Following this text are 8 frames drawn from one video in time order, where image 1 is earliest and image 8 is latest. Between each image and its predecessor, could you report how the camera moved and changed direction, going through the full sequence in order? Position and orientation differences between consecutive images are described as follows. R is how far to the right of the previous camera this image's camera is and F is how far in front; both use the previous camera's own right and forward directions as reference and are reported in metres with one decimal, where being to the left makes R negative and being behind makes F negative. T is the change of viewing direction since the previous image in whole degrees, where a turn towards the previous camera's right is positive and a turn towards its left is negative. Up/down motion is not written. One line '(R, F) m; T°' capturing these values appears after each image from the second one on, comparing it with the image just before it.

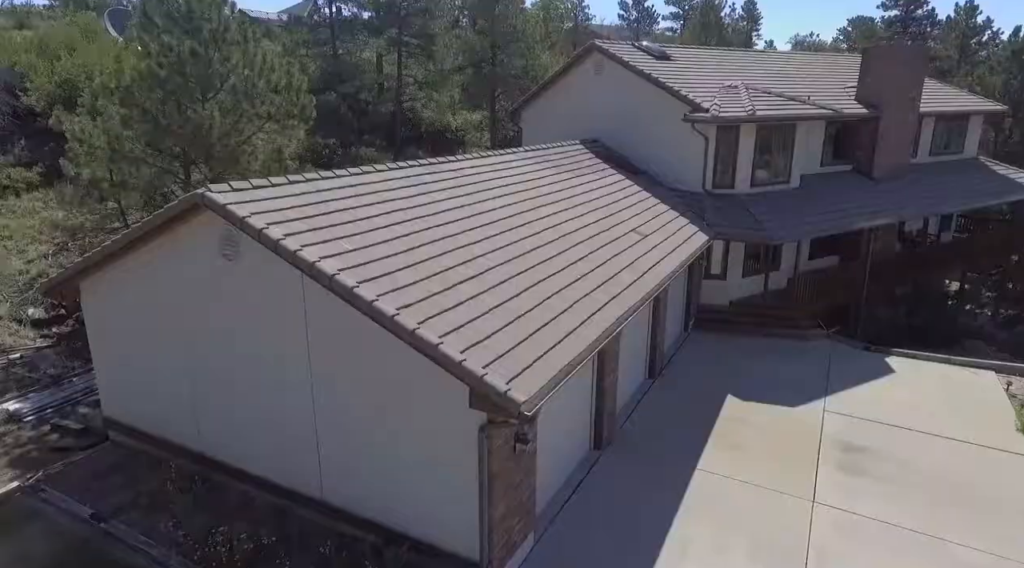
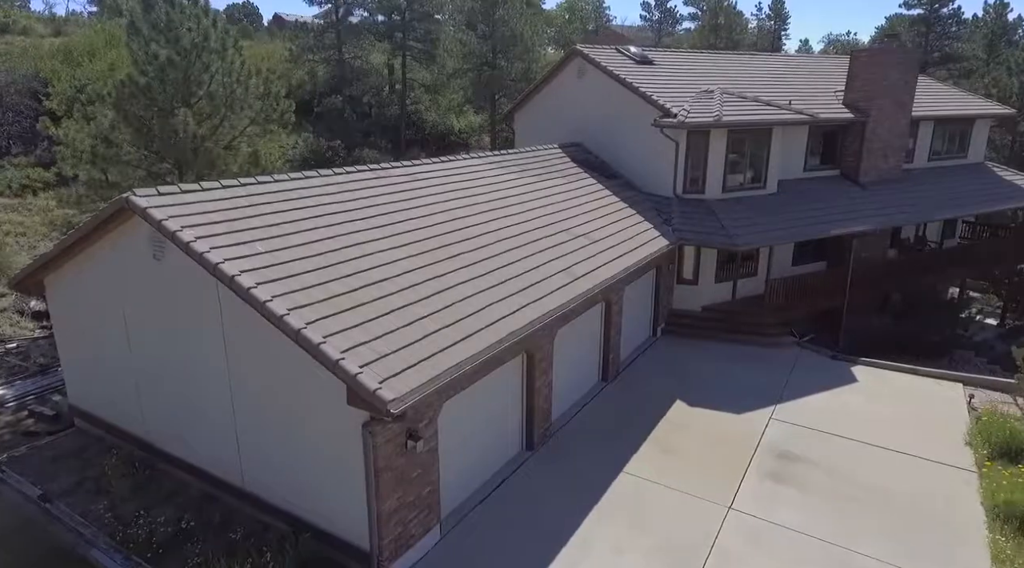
(+2.1, -0.3) m; -4°
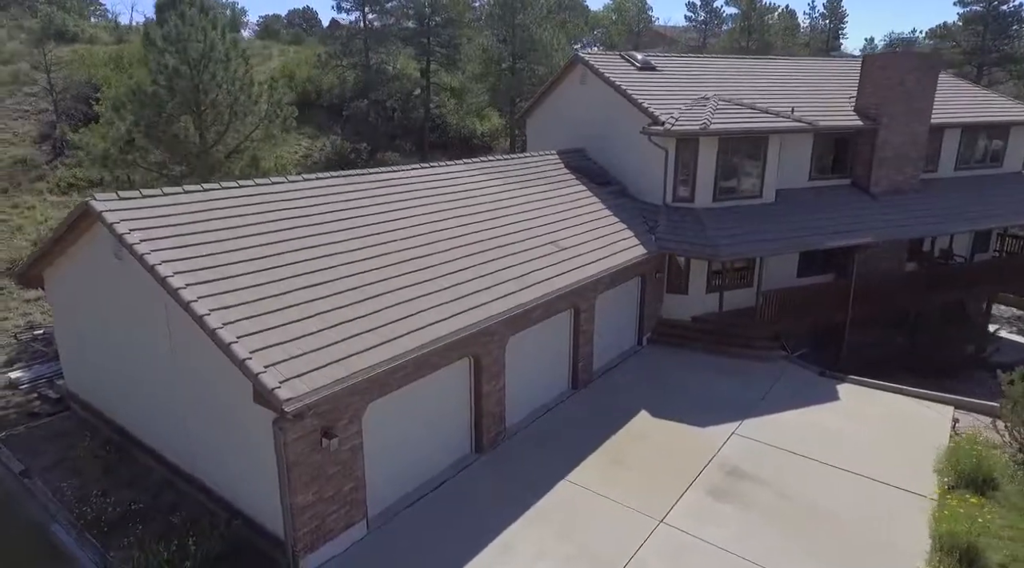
(+2.2, -0.2) m; -6°
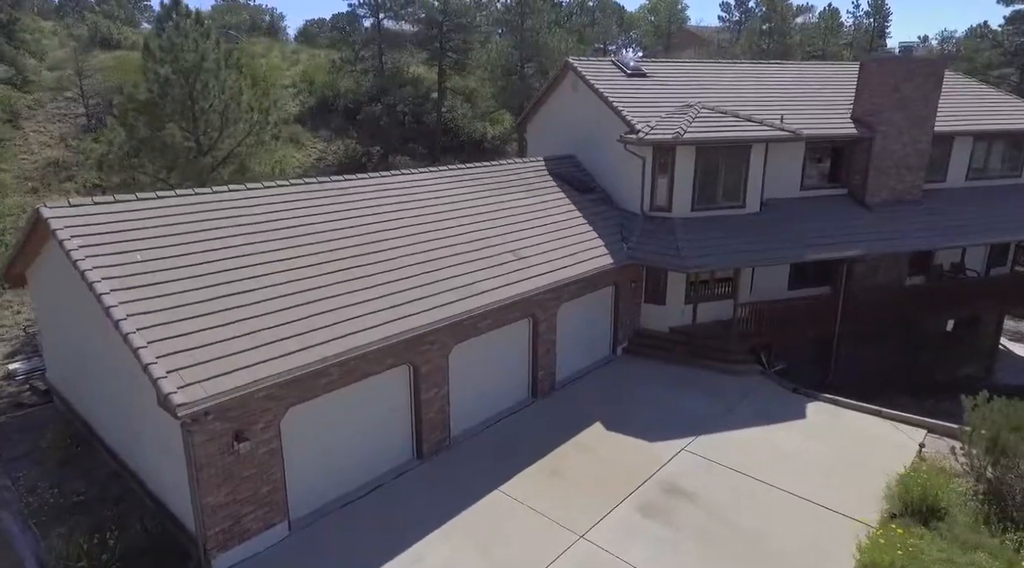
(+2.1, 0.0) m; -4°
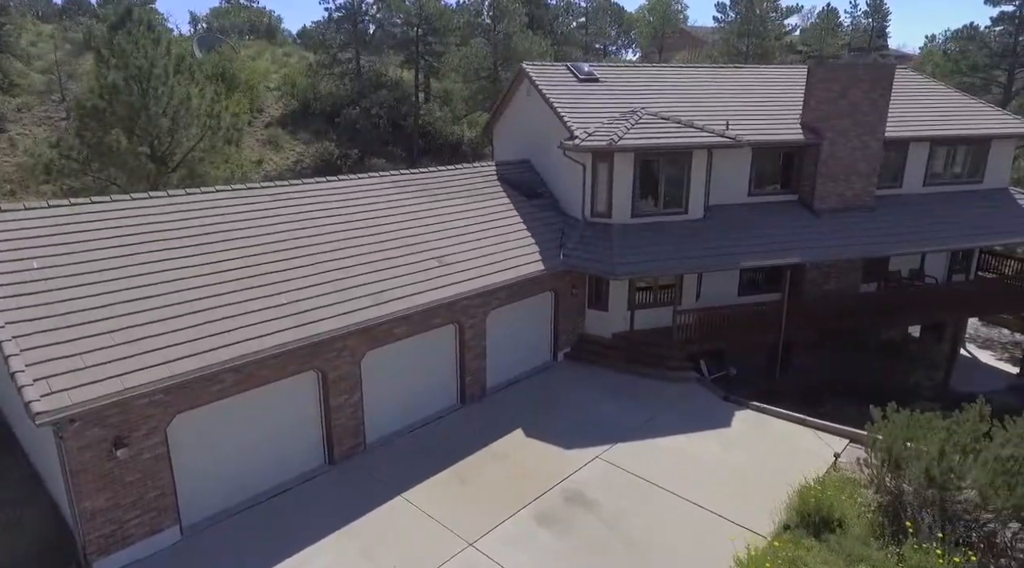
(+2.1, -0.1) m; -2°
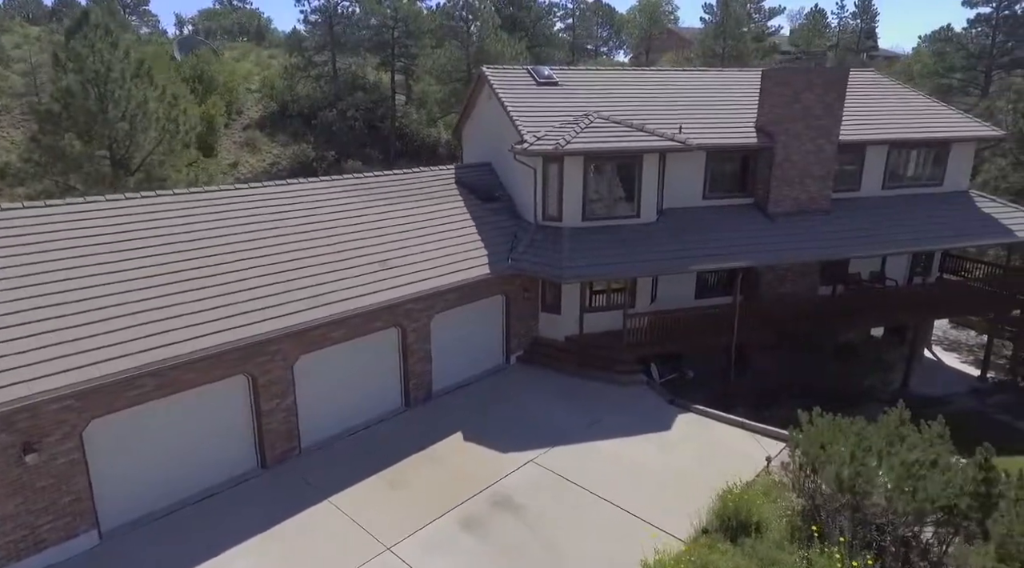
(+1.4, -0.1) m; 0°
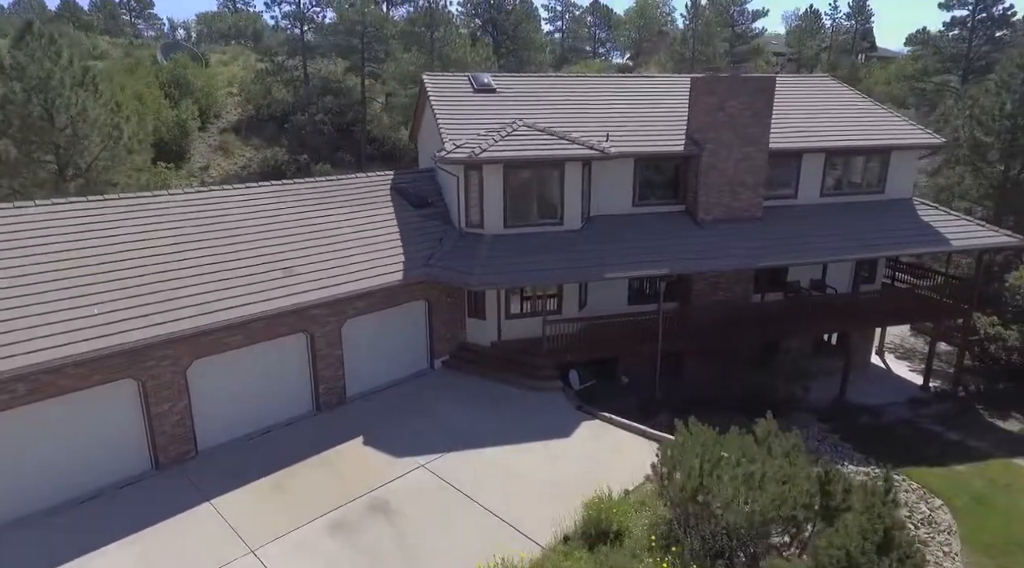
(+2.6, -0.2) m; -2°
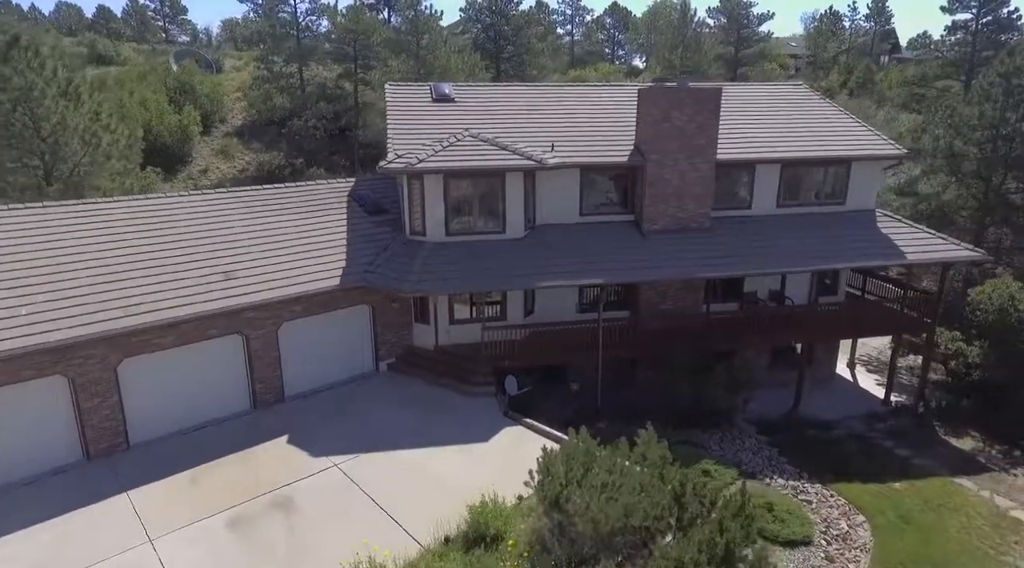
(+2.8, -0.3) m; -4°
